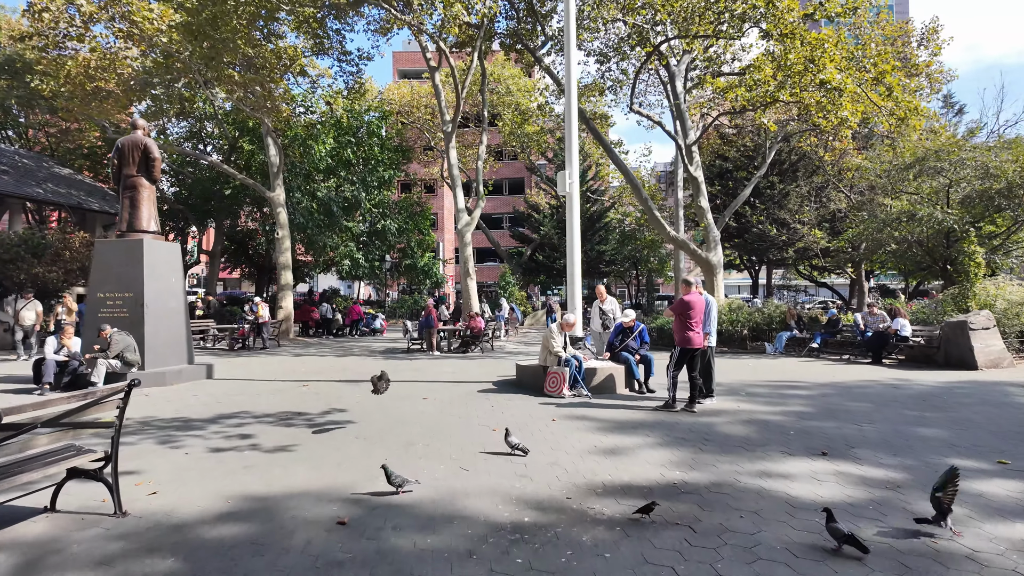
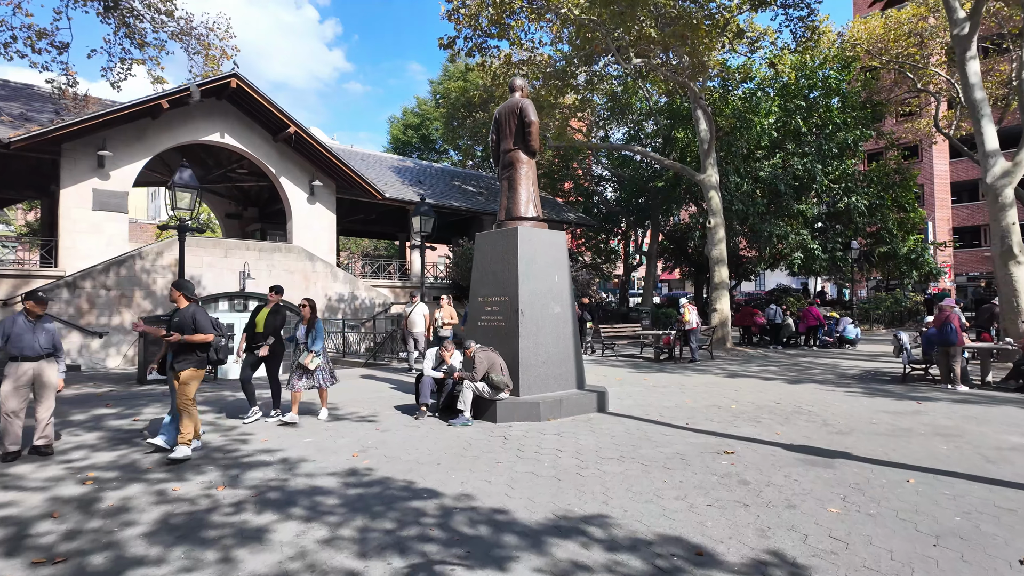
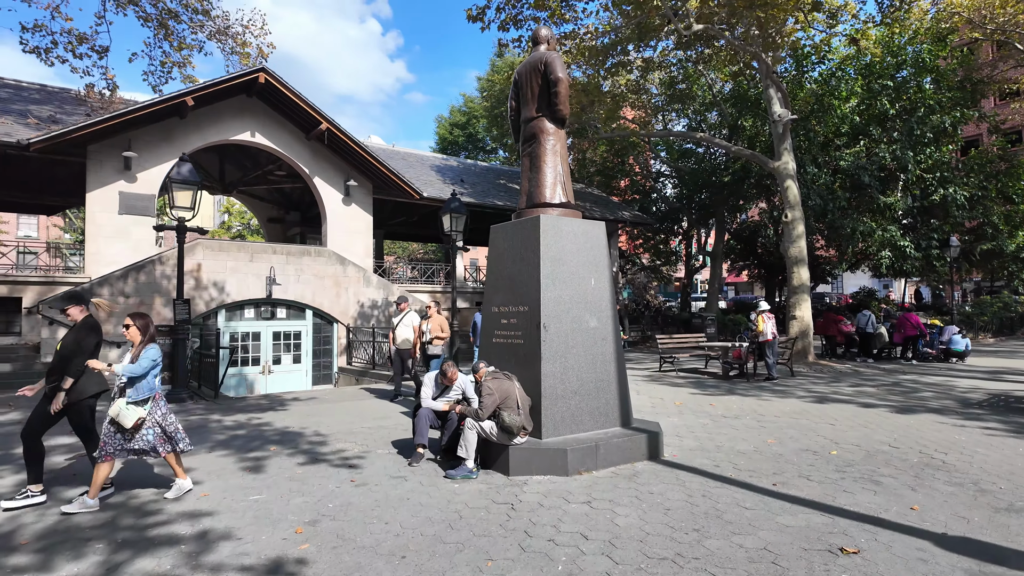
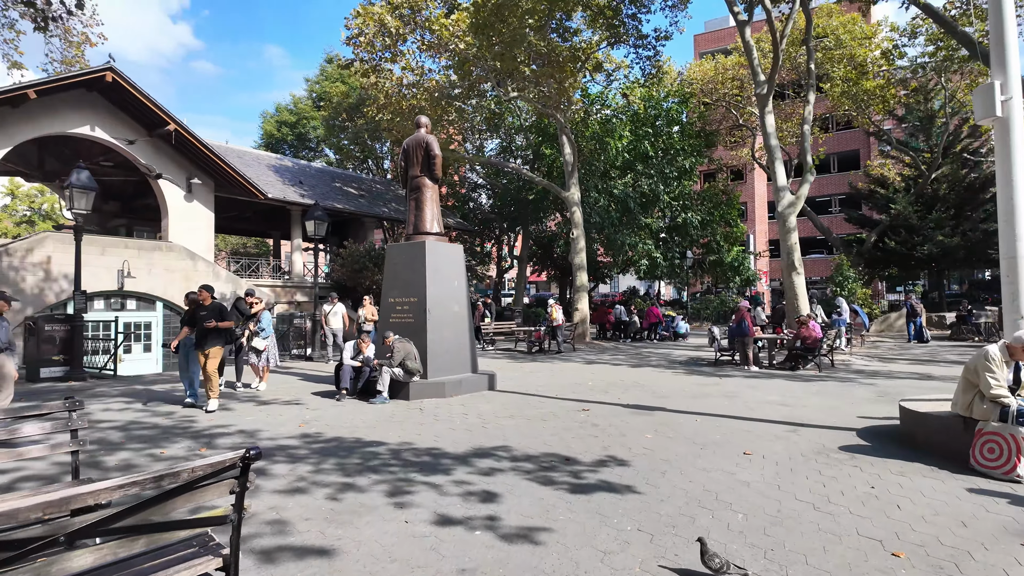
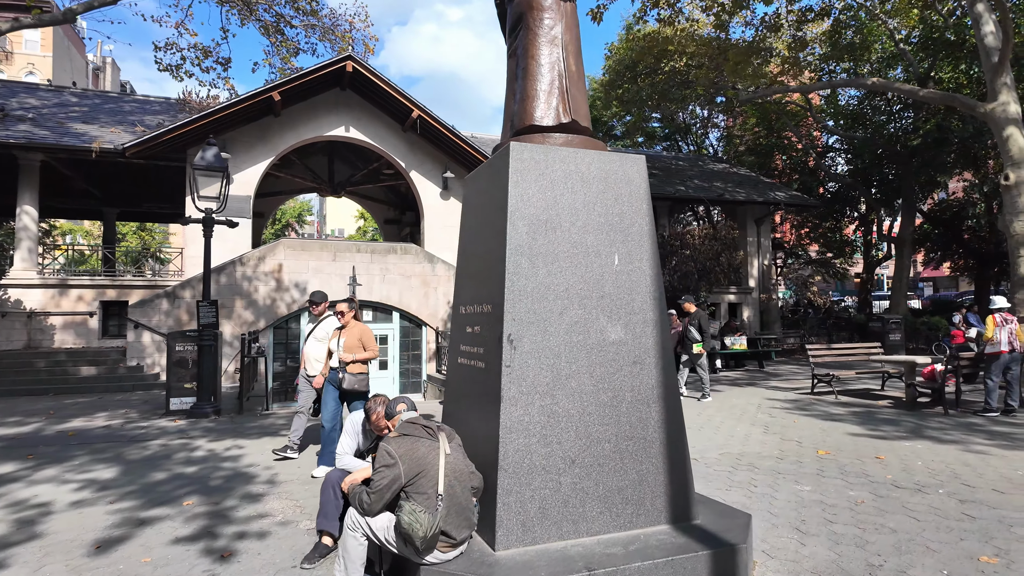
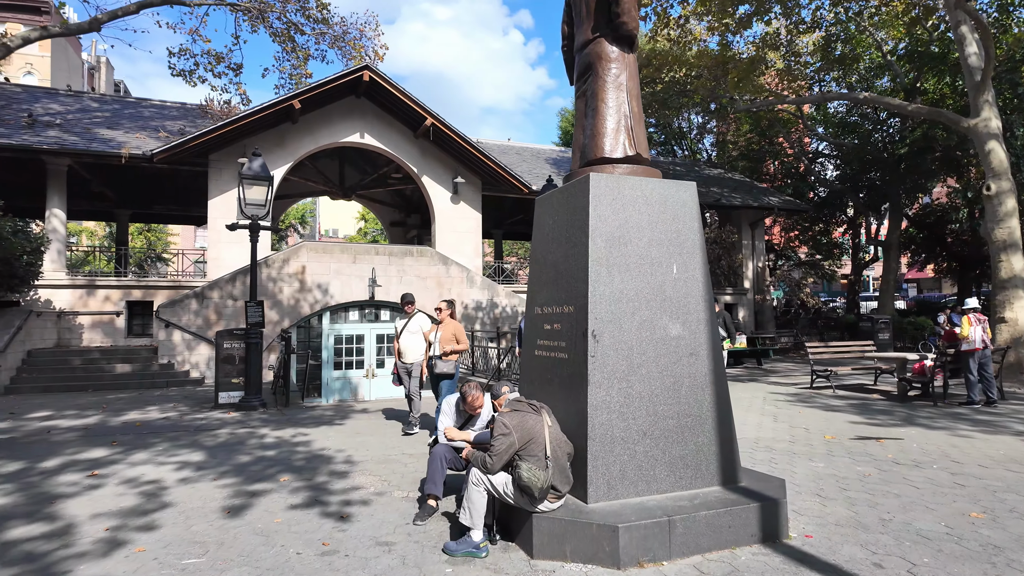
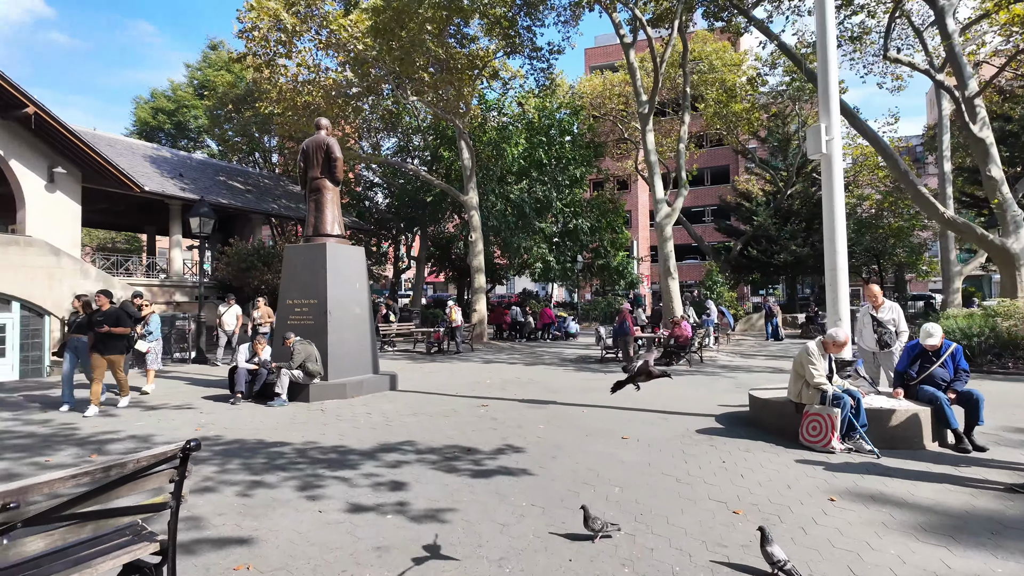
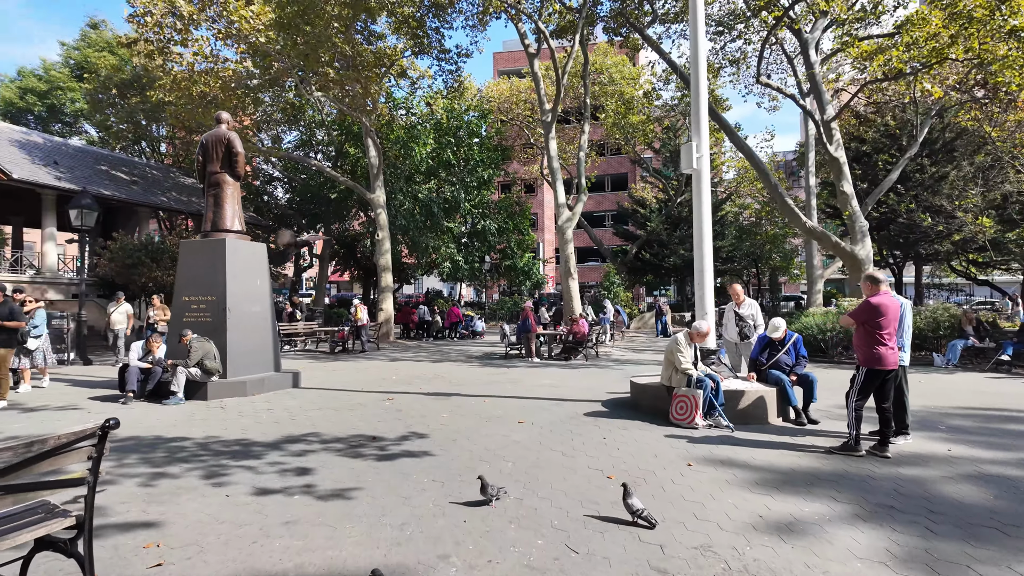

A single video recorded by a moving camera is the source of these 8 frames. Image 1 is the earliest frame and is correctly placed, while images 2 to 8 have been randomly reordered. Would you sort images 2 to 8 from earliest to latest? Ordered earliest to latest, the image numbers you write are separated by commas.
8, 7, 4, 2, 3, 6, 5
